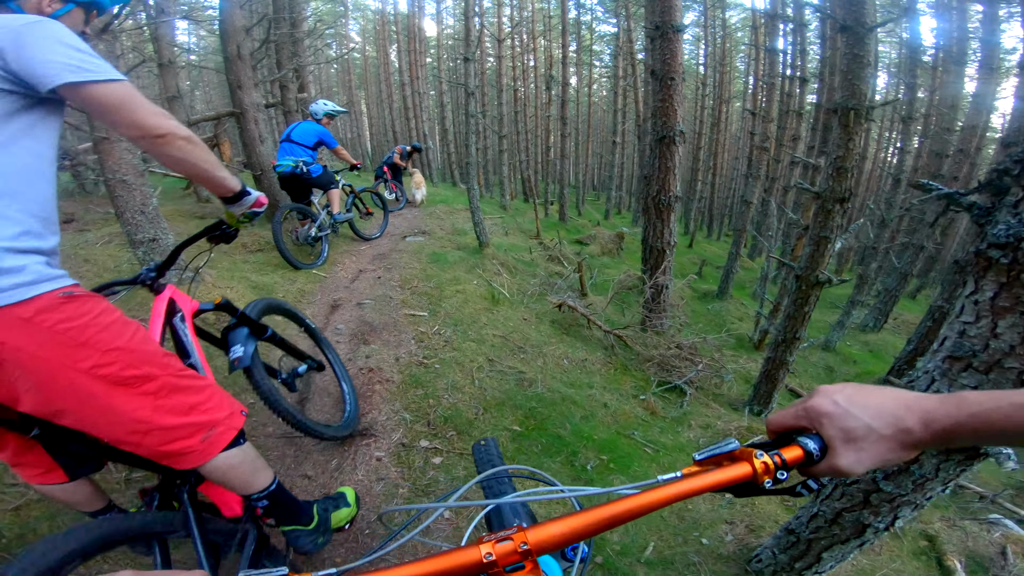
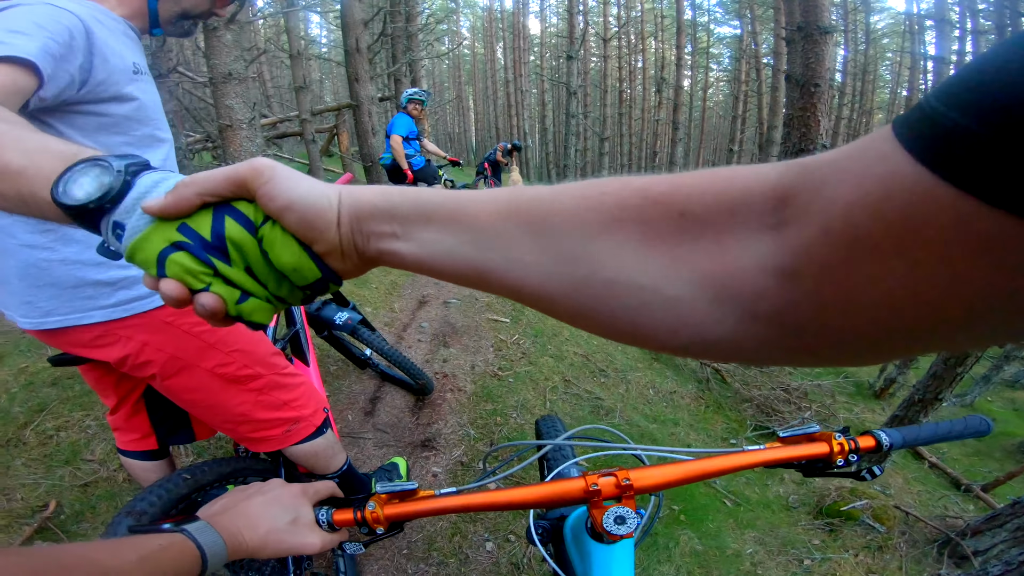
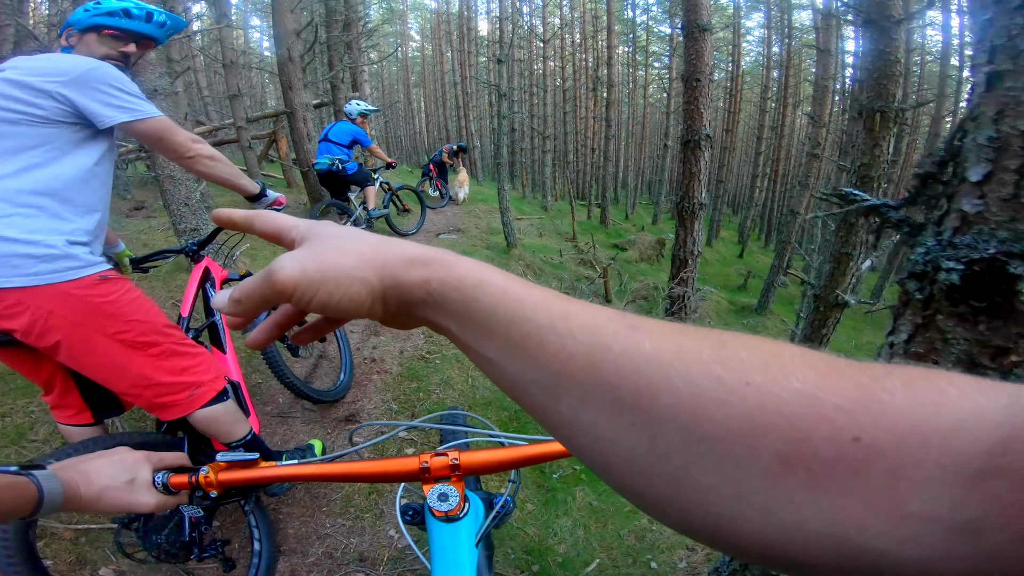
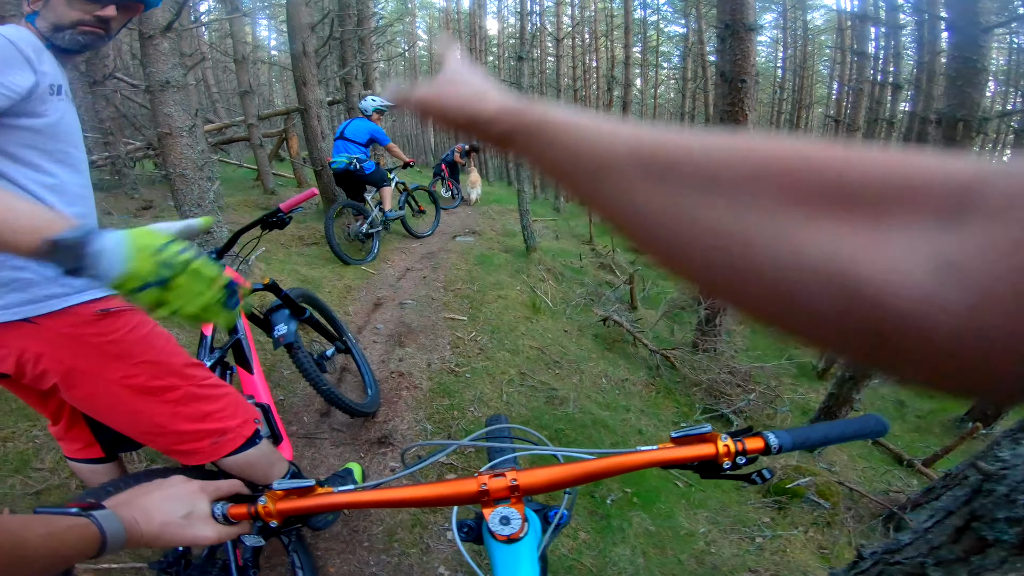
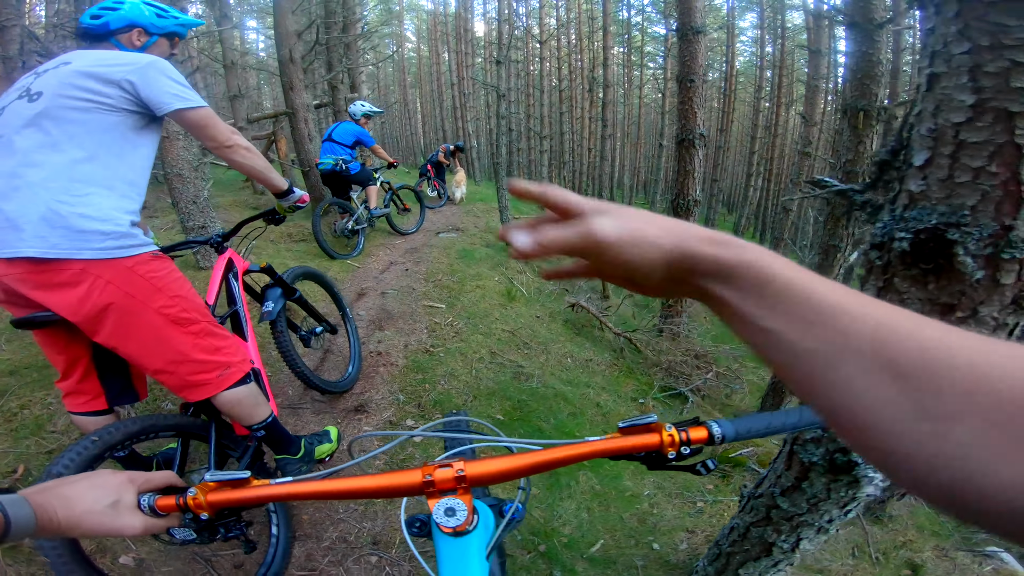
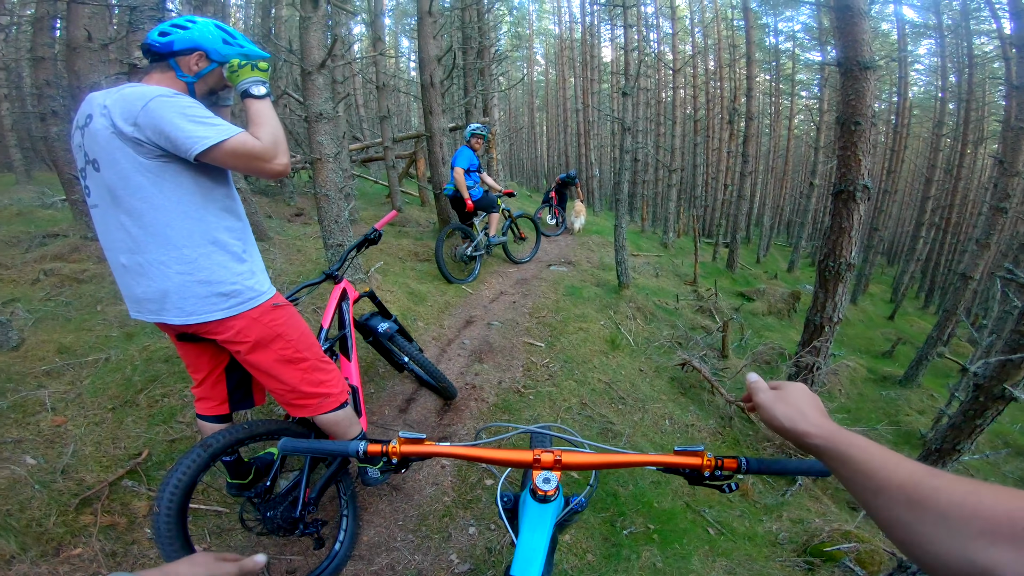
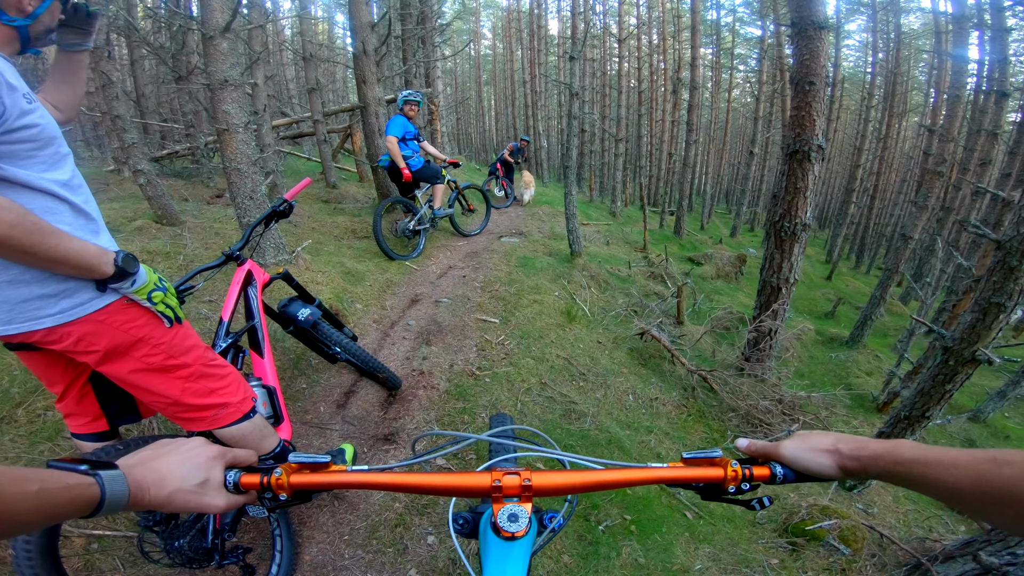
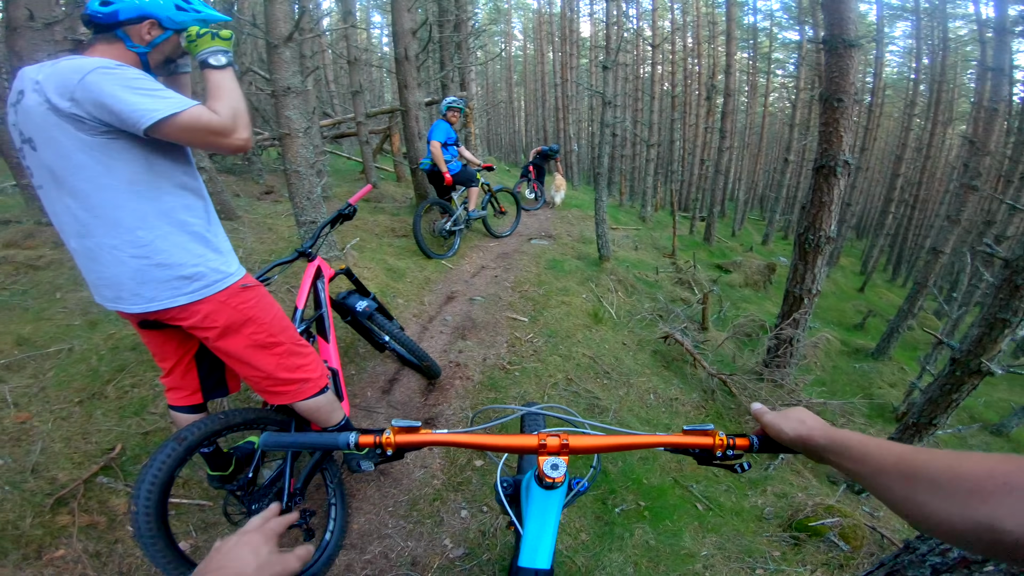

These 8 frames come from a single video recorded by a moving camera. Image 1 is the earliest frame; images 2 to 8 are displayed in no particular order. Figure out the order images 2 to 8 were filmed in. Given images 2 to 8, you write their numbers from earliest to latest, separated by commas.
5, 3, 4, 2, 7, 8, 6
